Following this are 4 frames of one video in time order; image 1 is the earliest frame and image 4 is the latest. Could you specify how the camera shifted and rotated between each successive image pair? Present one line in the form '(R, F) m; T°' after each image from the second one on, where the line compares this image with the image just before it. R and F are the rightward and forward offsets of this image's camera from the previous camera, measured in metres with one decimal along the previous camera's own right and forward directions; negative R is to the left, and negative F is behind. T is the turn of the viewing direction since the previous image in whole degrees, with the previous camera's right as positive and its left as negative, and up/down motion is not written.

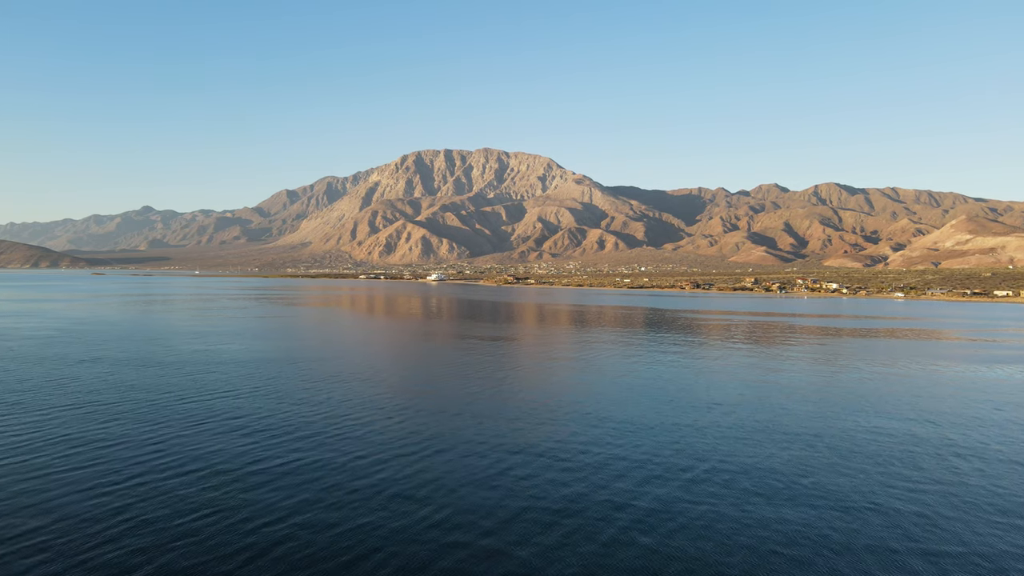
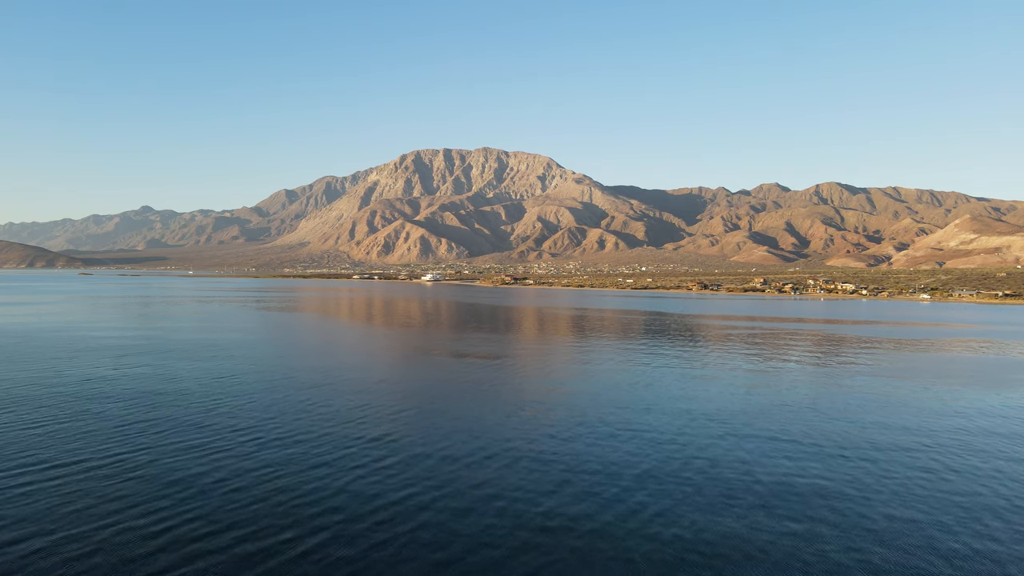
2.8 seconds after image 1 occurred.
(+0.3, +3.5) m; 0°
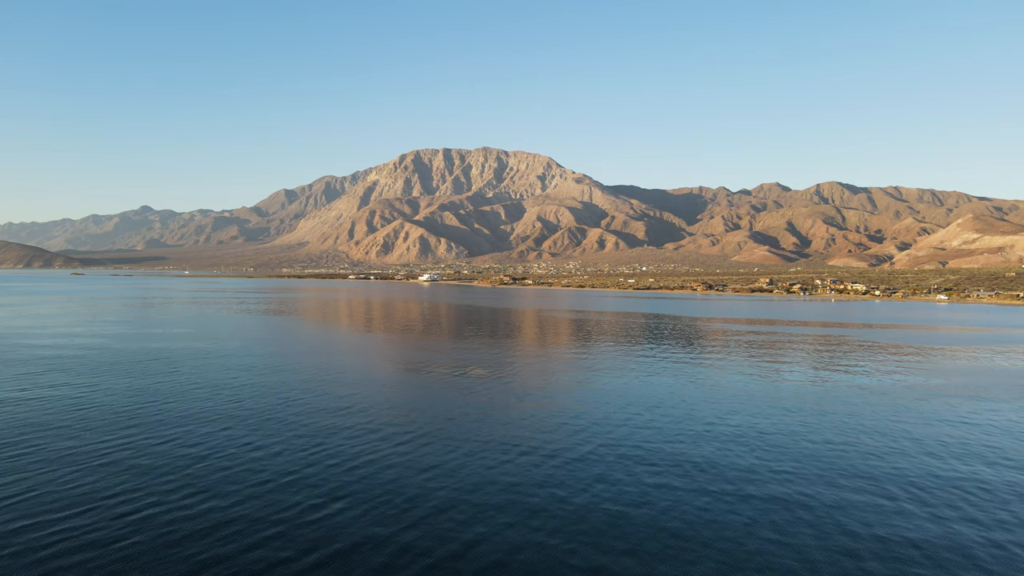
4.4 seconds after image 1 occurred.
(+0.2, +2.1) m; 0°
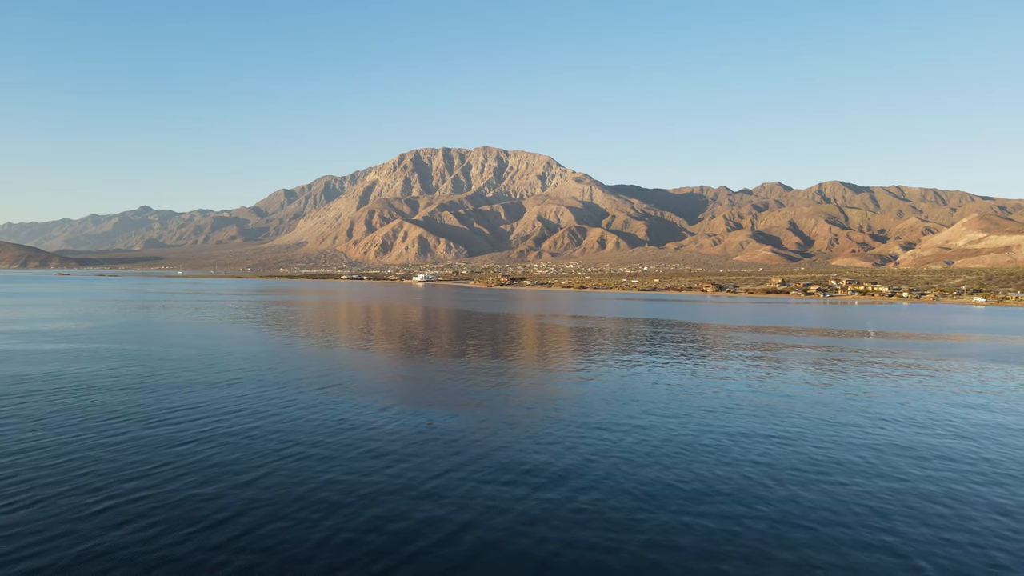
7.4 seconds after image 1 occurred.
(+0.3, +3.8) m; 0°
